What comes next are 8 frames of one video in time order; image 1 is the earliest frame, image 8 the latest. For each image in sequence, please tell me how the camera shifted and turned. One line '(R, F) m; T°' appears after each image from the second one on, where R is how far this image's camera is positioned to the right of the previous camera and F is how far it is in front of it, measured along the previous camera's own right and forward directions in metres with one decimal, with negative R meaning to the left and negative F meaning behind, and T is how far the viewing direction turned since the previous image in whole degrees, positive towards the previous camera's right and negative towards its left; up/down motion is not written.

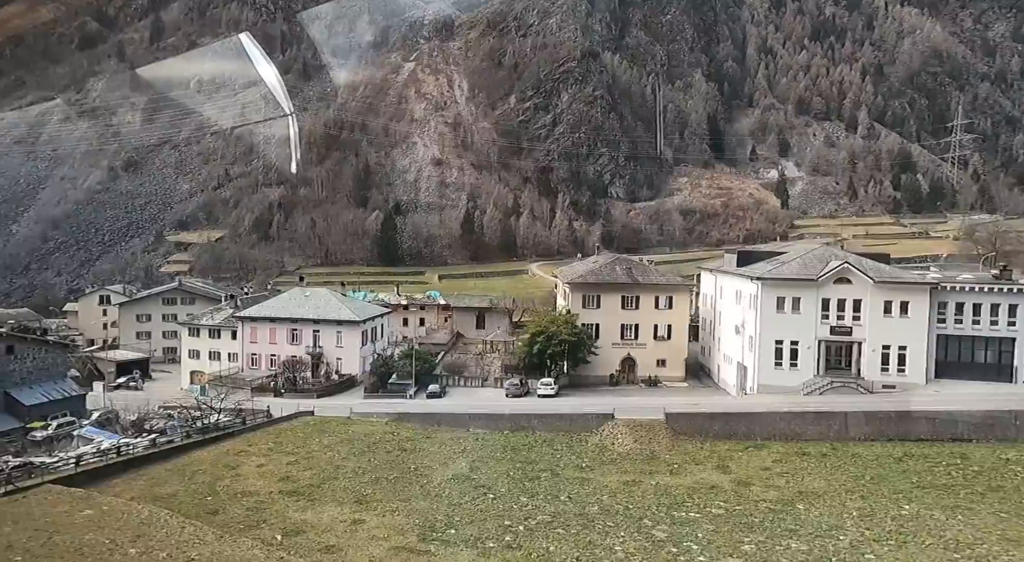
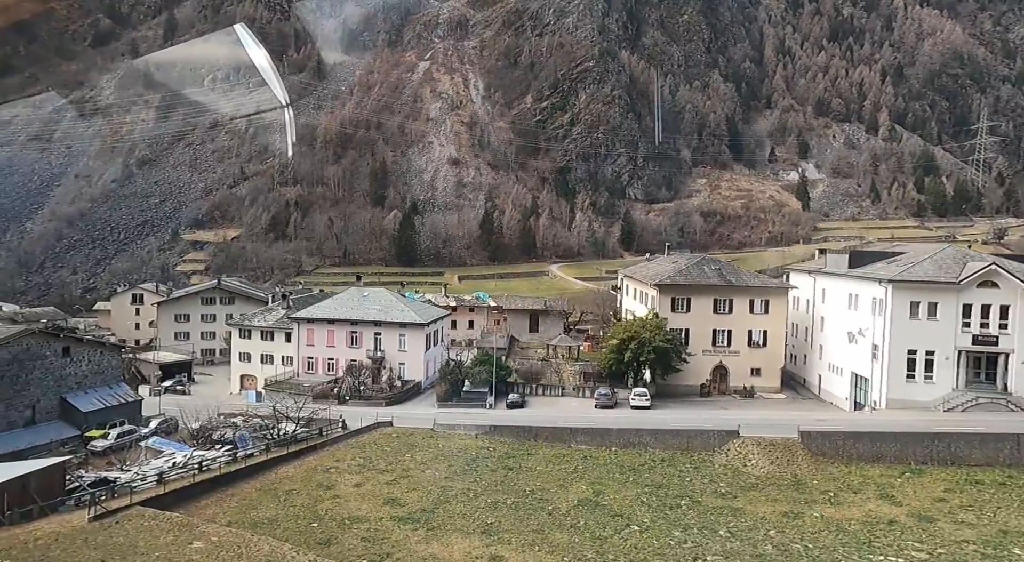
(-1.3, +1.1) m; -2°
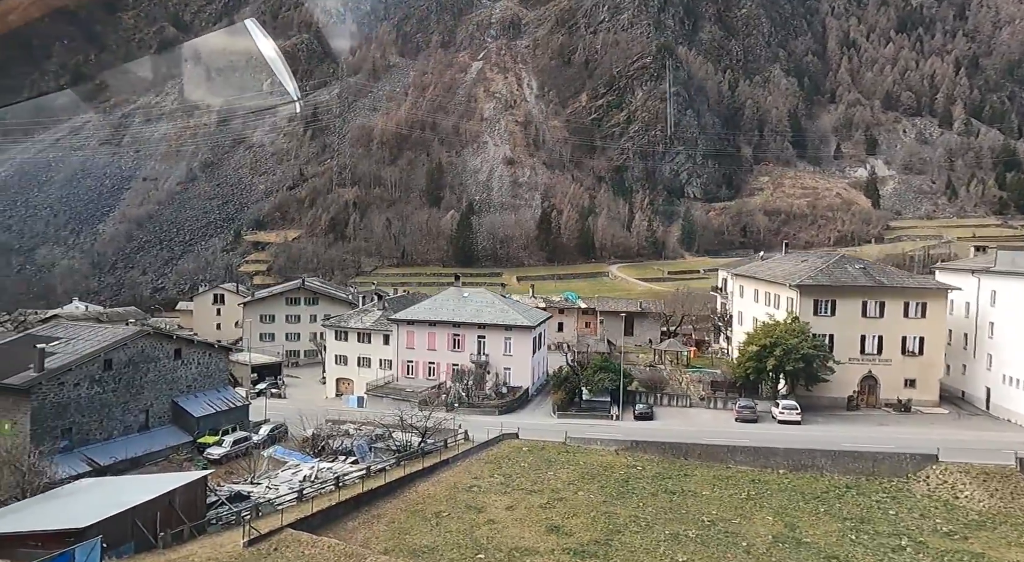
(-1.4, +1.1) m; -4°
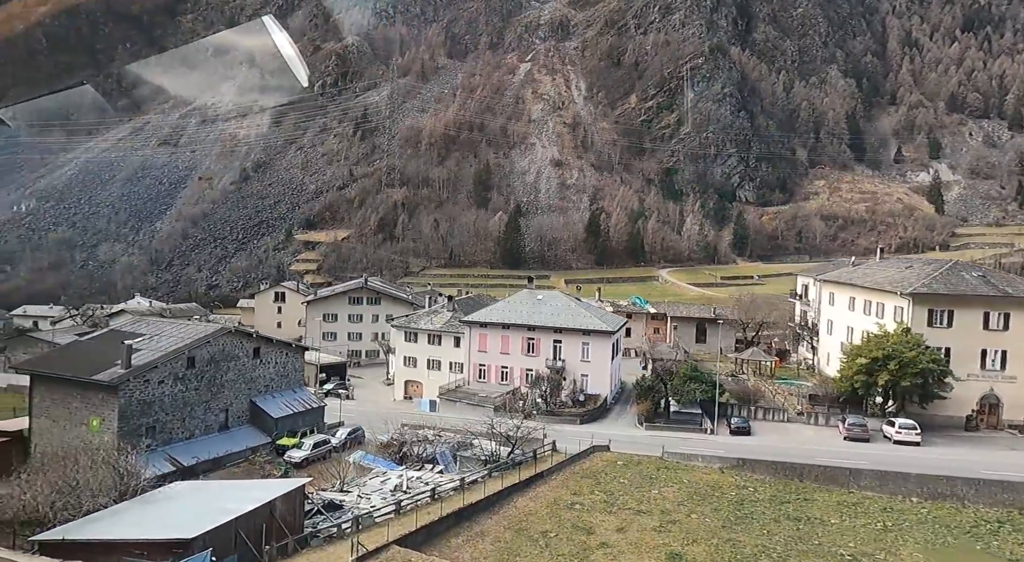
(-0.9, +0.8) m; -3°
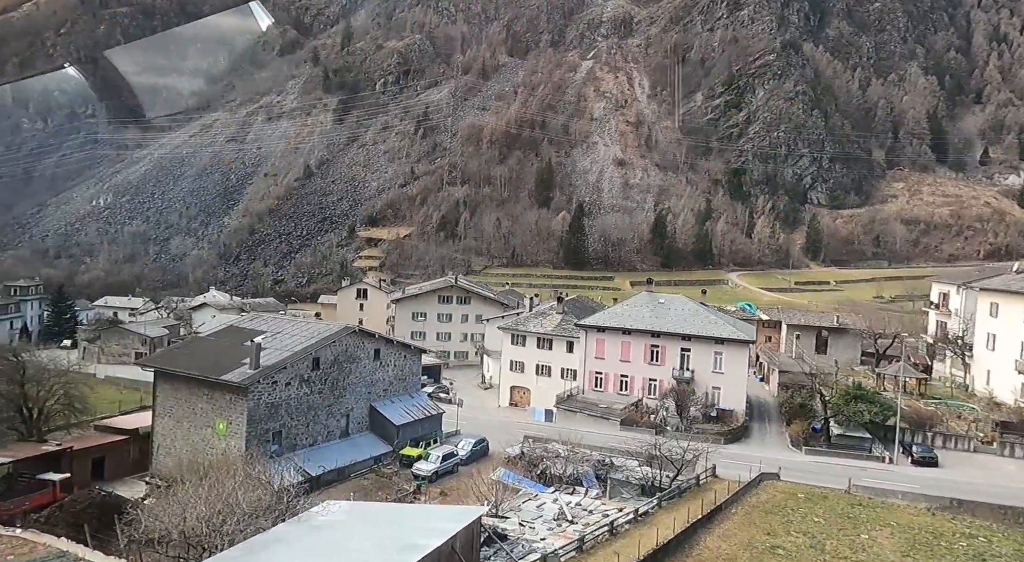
(-1.8, +1.6) m; -5°
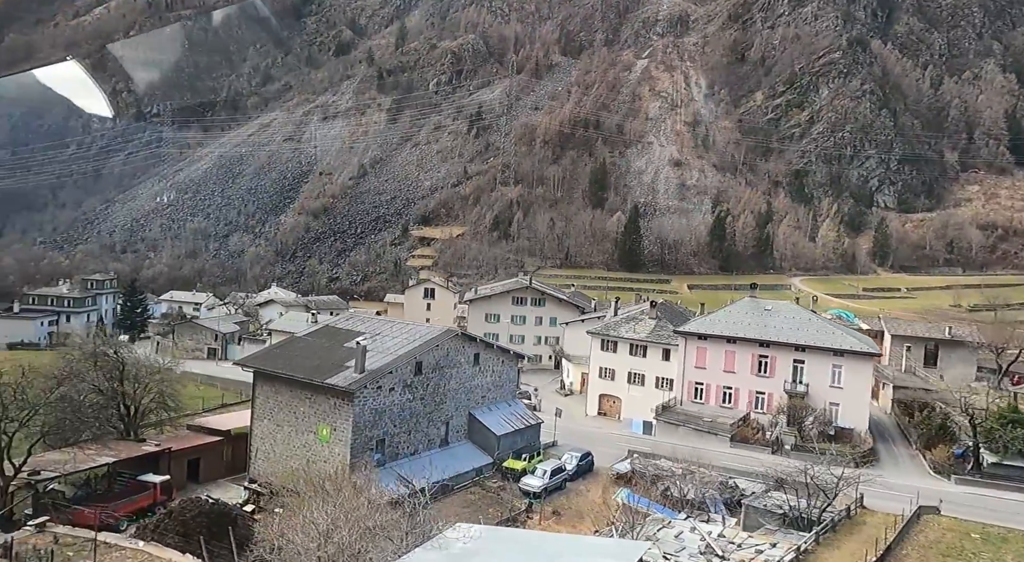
(-1.3, +1.3) m; -4°
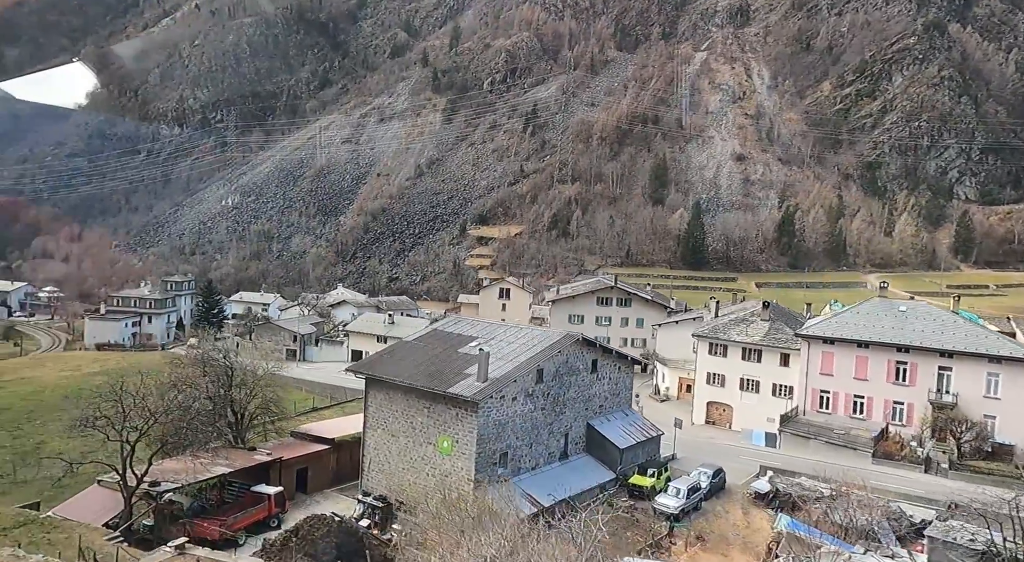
(-1.4, +1.7) m; -4°
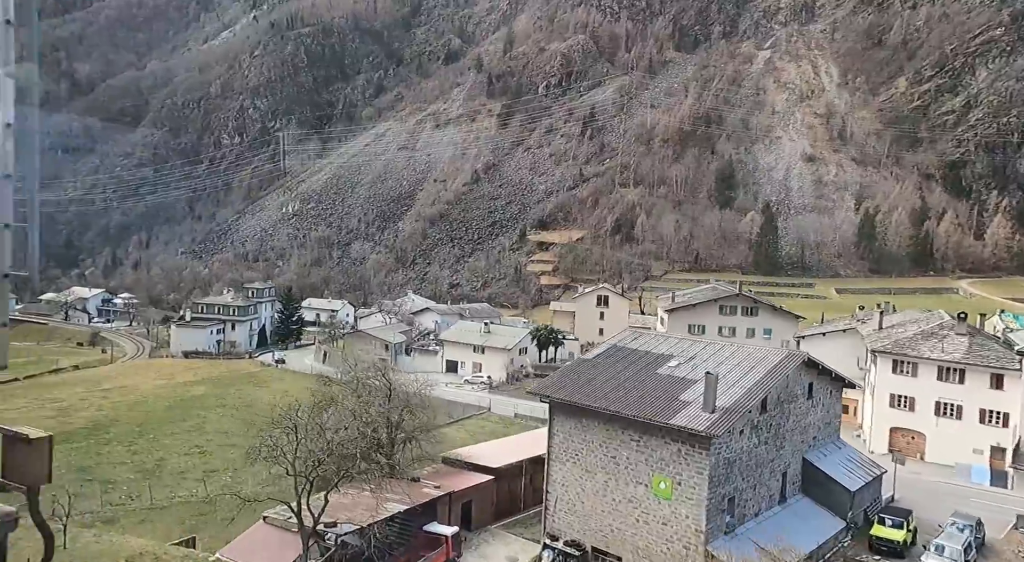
(-2.8, +3.4) m; -5°
